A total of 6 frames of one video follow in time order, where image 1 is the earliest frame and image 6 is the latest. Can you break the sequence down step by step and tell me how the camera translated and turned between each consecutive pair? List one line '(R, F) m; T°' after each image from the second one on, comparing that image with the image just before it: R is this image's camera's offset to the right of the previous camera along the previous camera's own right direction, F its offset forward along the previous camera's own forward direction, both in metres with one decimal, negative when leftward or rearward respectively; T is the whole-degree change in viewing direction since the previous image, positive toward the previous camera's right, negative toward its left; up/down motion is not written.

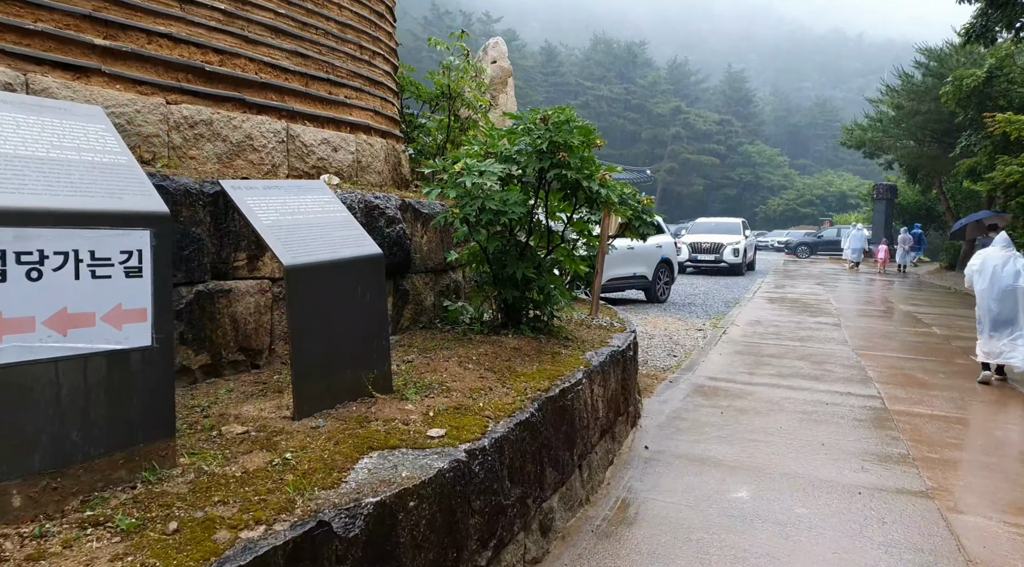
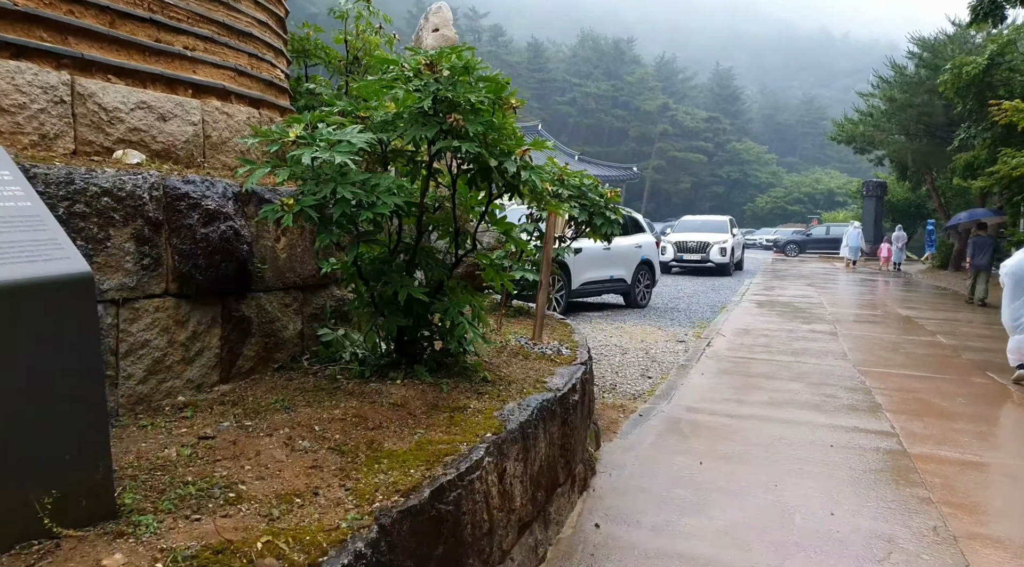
(+0.4, +1.2) m; +1°
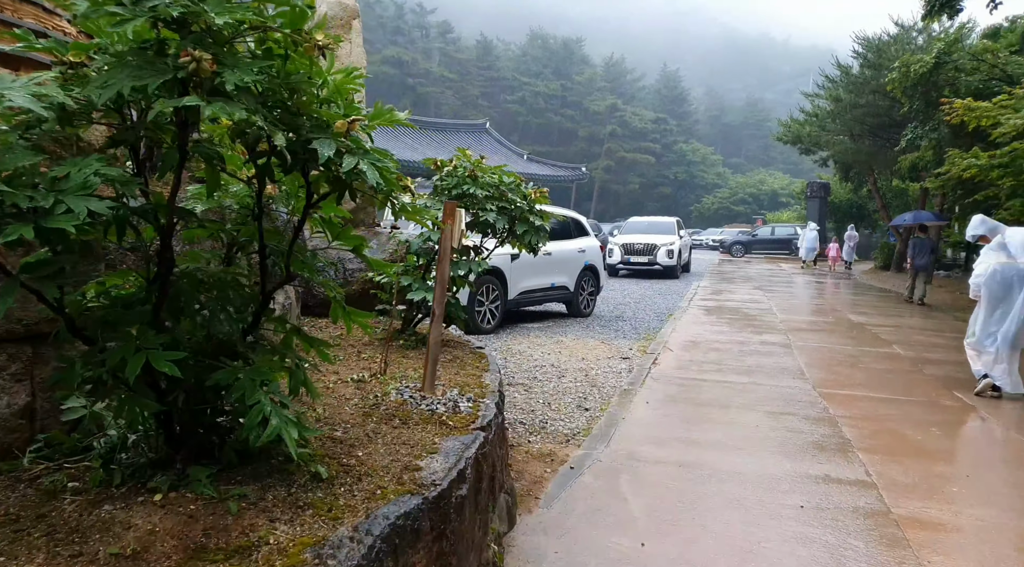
(+0.3, +1.0) m; +4°
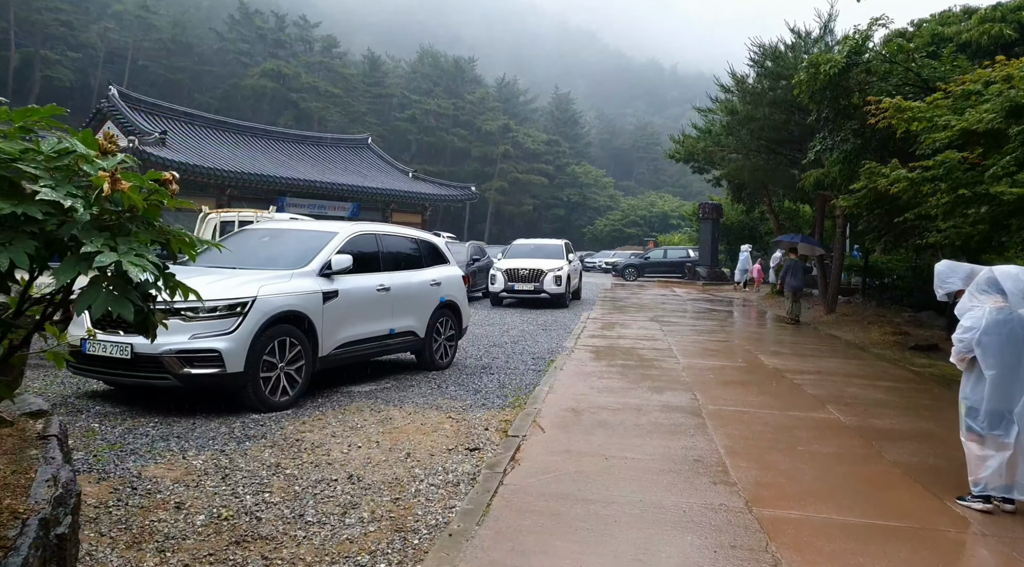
(+0.8, +2.6) m; +8°
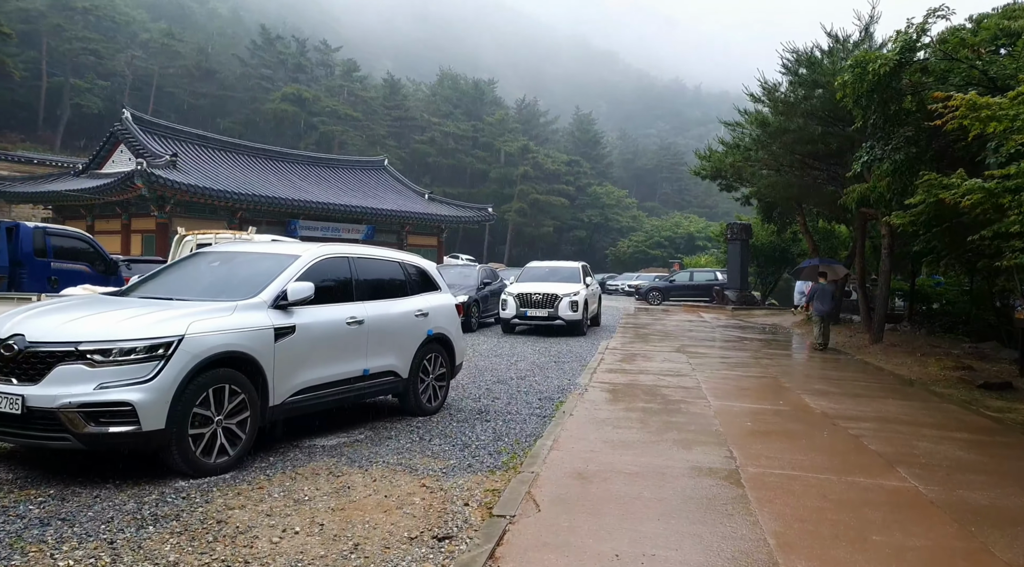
(+0.2, +1.2) m; -2°
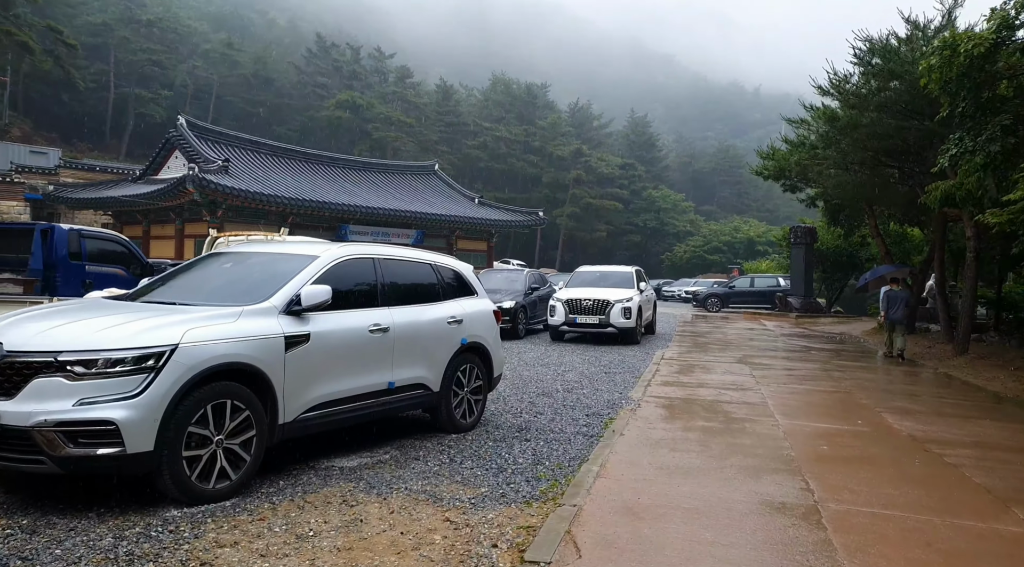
(+0.1, +0.7) m; -4°
